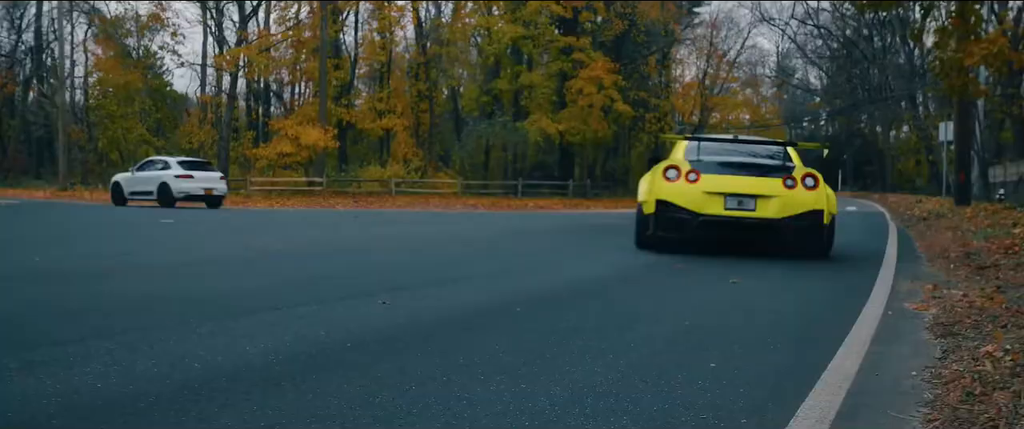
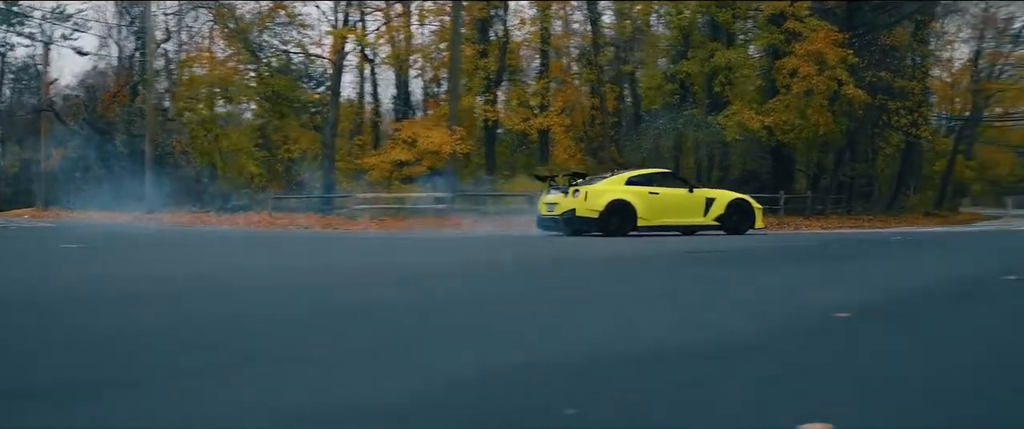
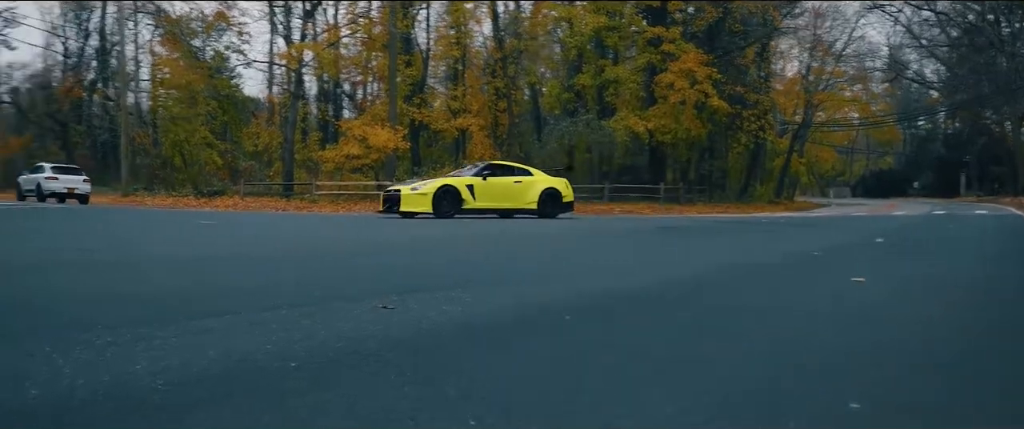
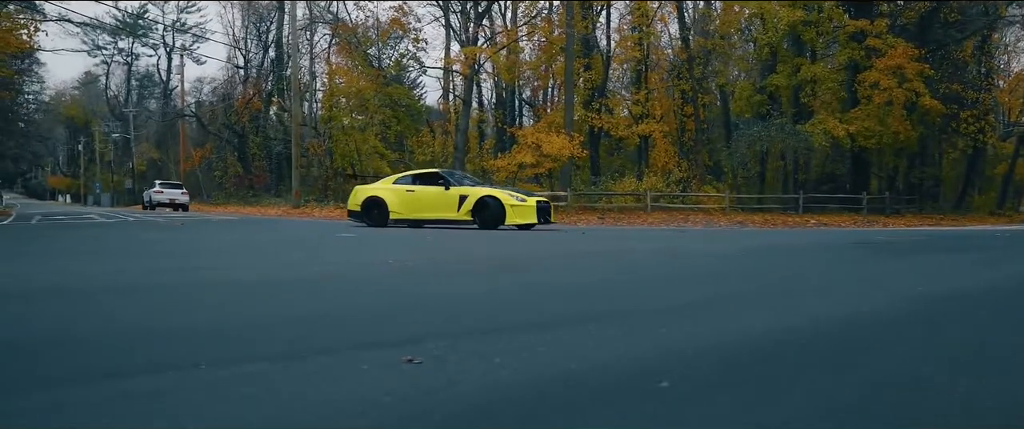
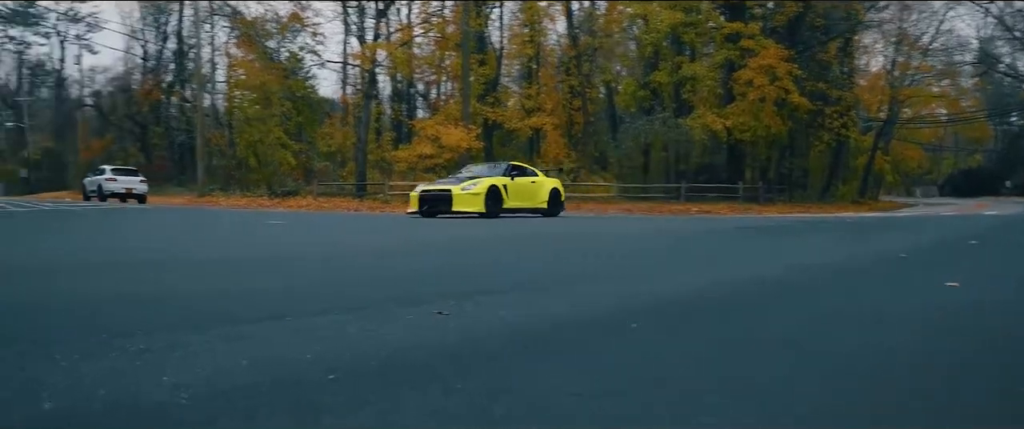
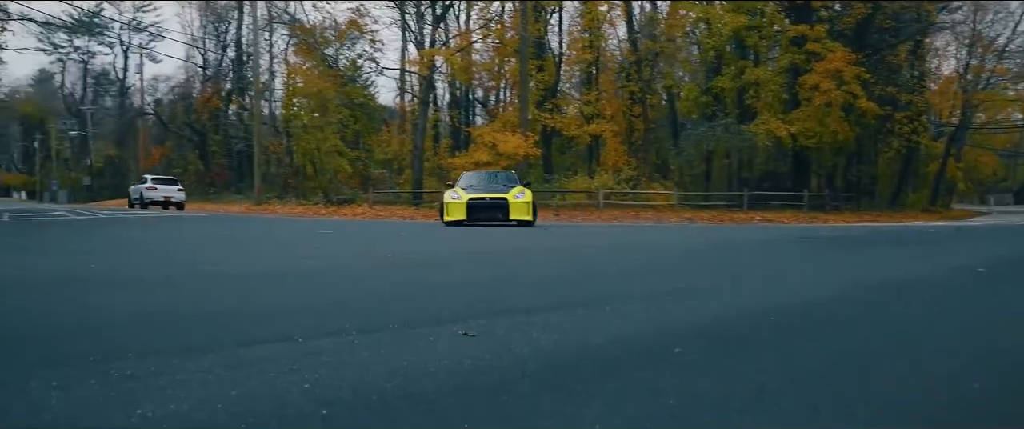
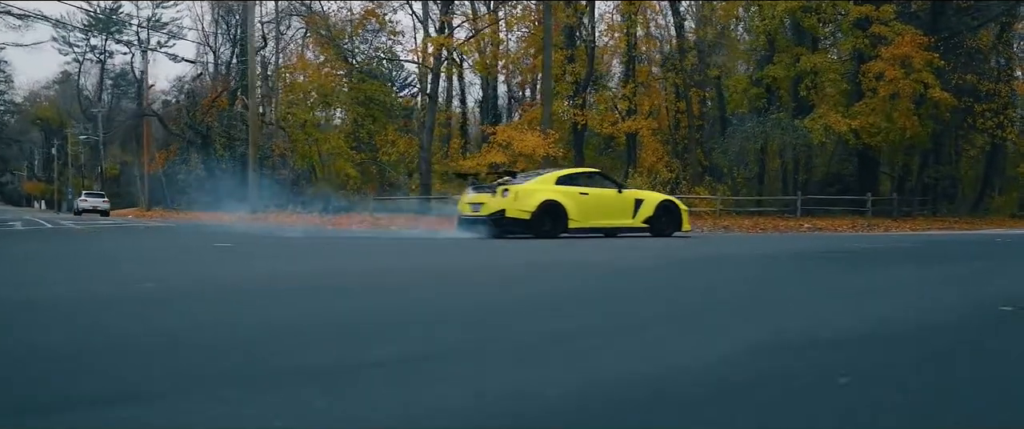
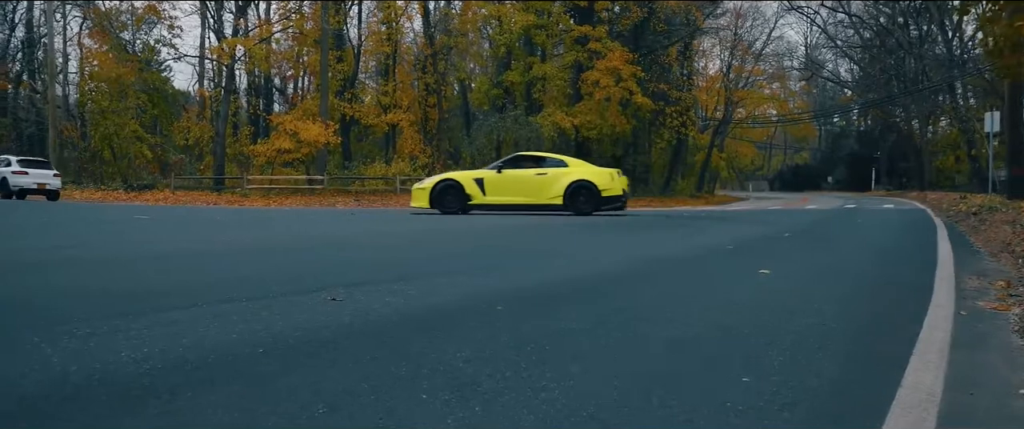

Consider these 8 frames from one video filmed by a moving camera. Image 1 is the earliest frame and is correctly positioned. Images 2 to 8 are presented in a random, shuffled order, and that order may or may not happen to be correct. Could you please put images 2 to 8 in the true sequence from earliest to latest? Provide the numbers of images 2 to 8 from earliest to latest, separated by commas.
8, 3, 5, 6, 4, 7, 2
